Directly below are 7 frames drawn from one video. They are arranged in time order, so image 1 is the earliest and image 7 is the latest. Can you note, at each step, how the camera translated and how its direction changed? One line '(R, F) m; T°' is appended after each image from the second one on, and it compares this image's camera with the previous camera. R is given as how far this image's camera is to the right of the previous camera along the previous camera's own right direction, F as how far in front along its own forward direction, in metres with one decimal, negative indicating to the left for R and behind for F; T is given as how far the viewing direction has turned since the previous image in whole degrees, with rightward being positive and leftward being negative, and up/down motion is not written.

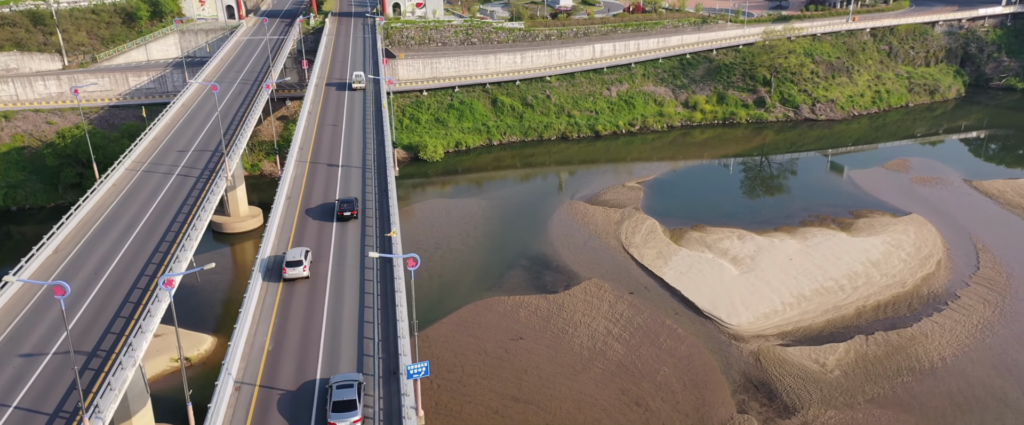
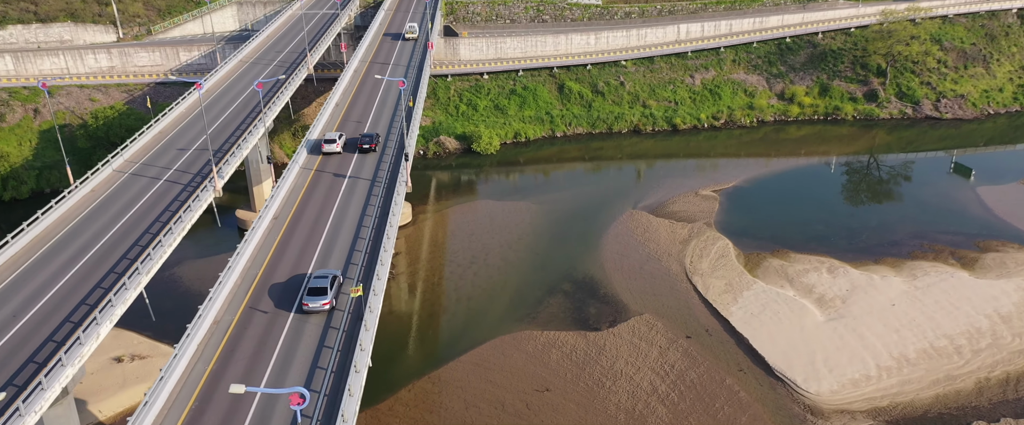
(+3.6, +8.6) m; -7°
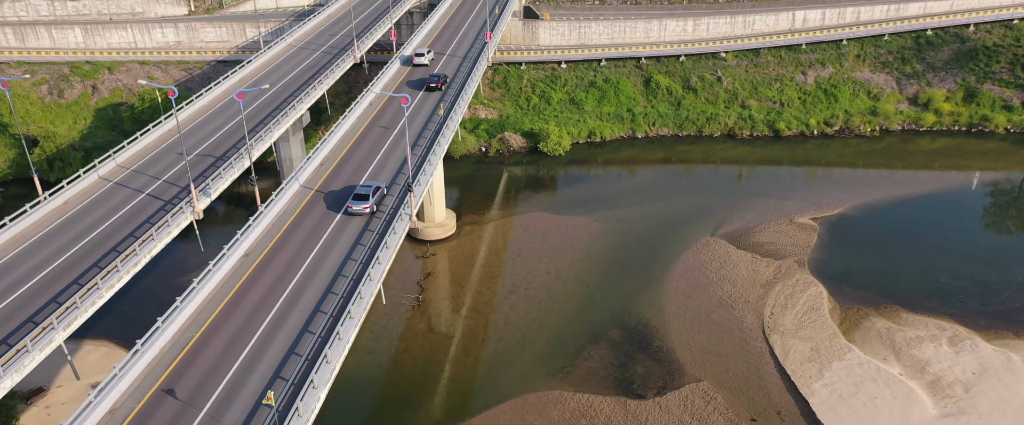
(+4.0, +8.3) m; -9°
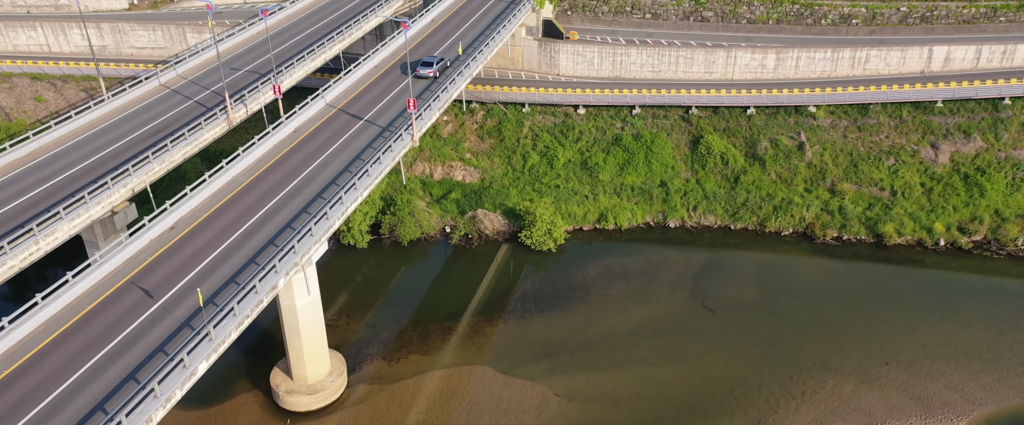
(+8.6, +20.9) m; -8°
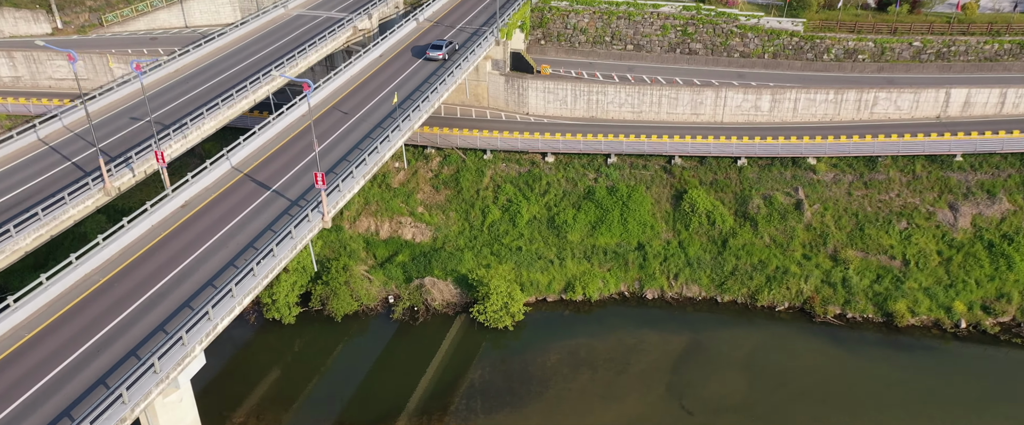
(+2.8, +6.8) m; 0°
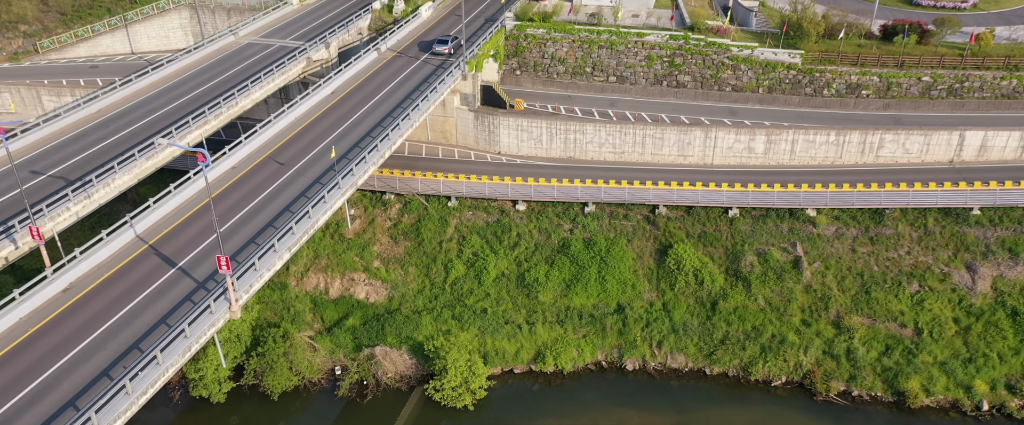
(+1.8, +5.0) m; 0°
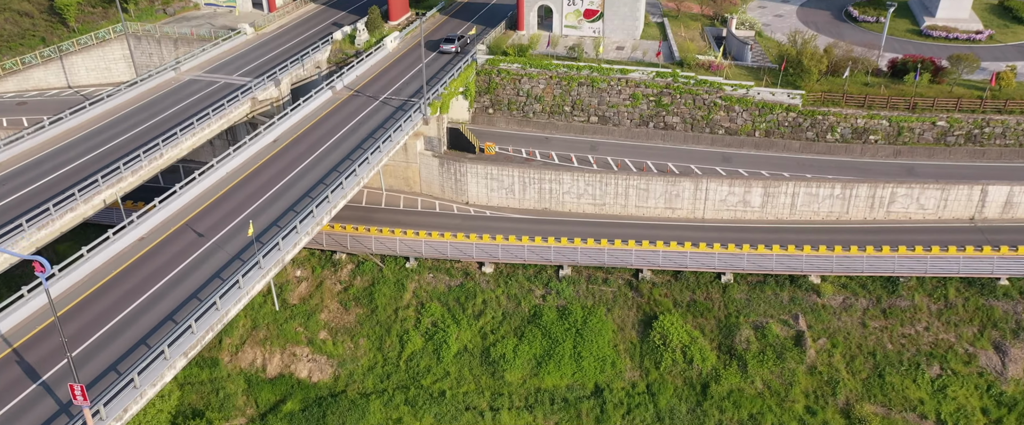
(+1.6, +5.1) m; 0°
